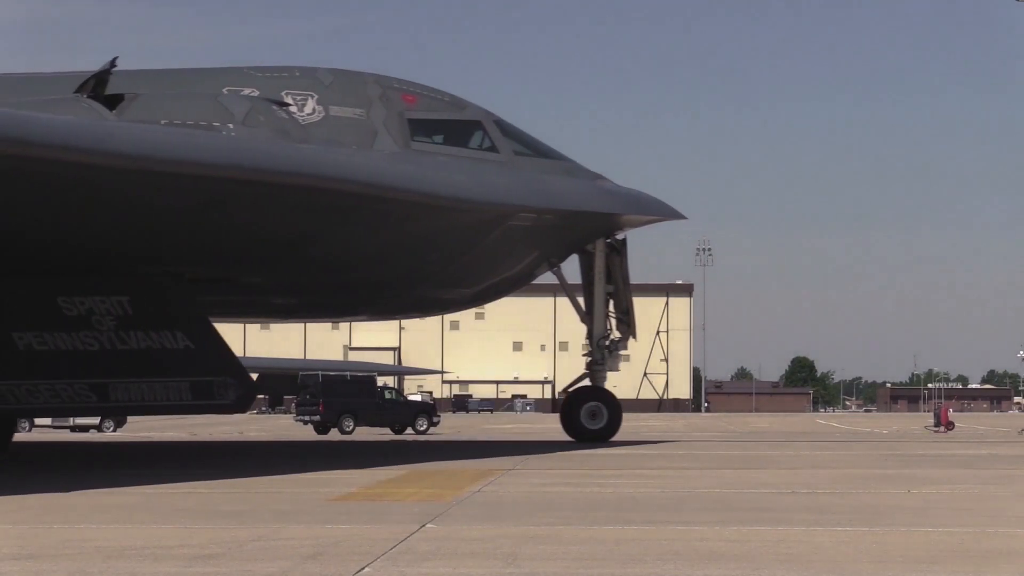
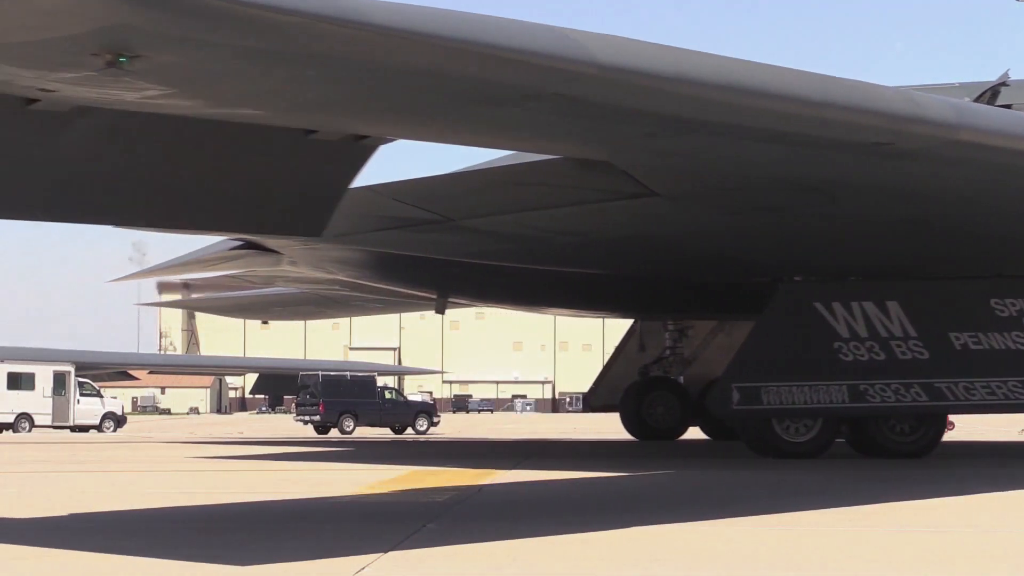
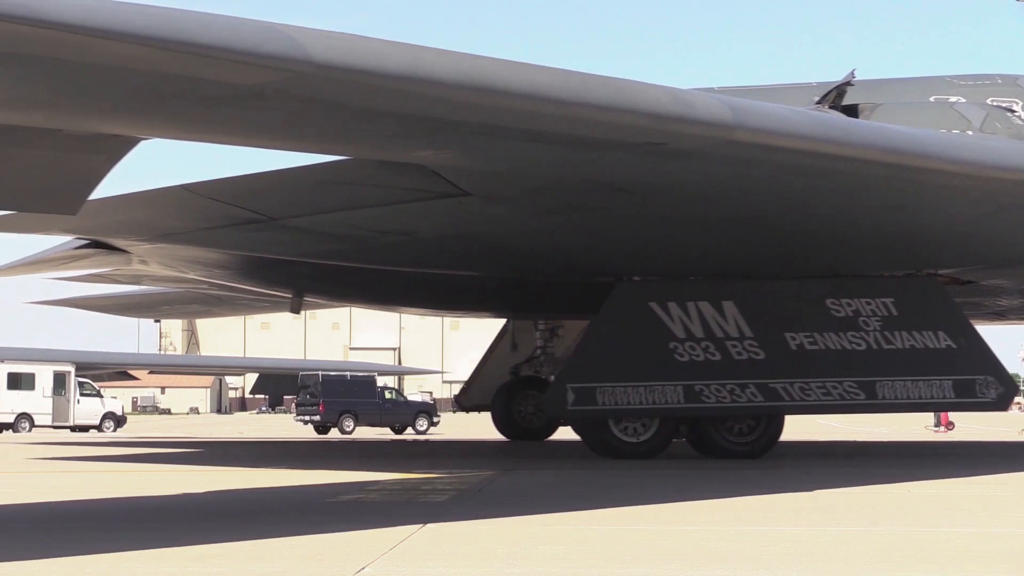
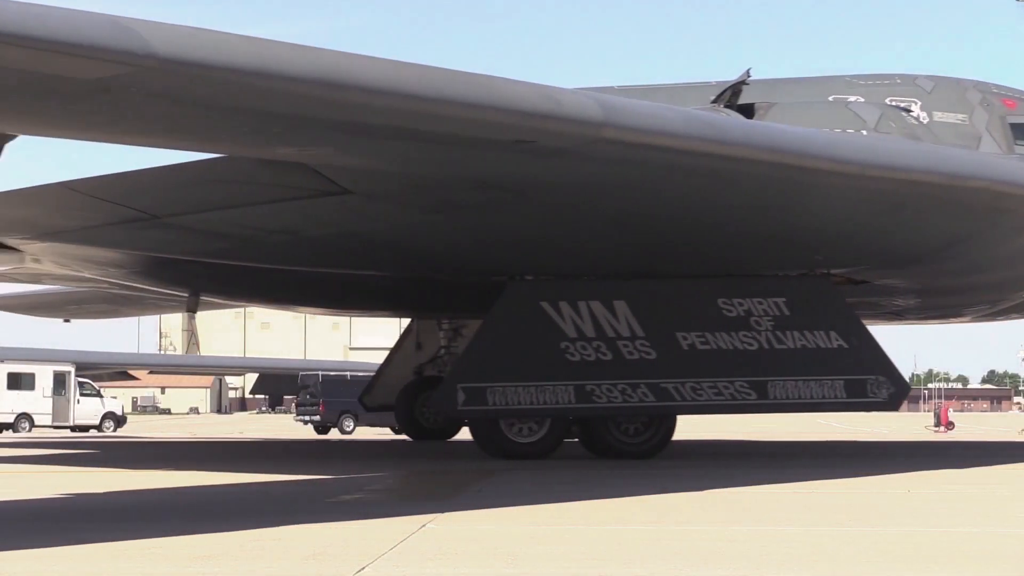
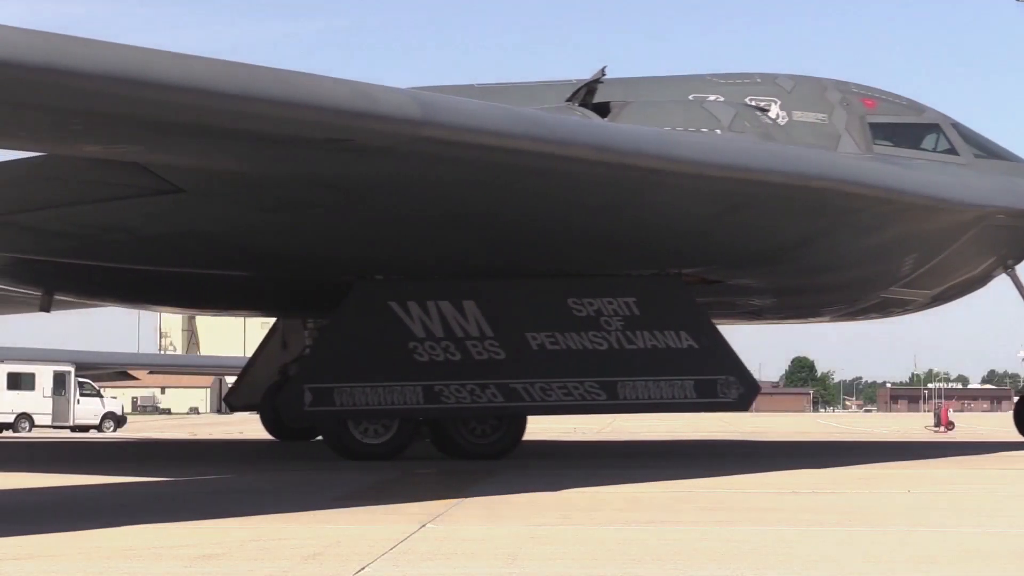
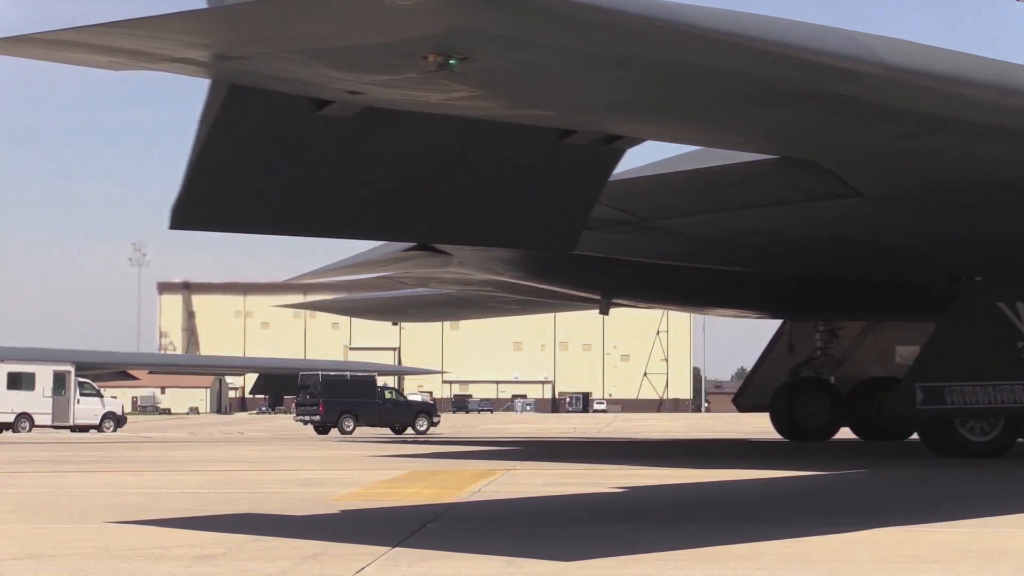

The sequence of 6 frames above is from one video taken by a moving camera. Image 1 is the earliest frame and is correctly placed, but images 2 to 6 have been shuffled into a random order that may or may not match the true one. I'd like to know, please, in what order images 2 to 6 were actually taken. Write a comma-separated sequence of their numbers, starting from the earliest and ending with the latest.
5, 4, 3, 2, 6
